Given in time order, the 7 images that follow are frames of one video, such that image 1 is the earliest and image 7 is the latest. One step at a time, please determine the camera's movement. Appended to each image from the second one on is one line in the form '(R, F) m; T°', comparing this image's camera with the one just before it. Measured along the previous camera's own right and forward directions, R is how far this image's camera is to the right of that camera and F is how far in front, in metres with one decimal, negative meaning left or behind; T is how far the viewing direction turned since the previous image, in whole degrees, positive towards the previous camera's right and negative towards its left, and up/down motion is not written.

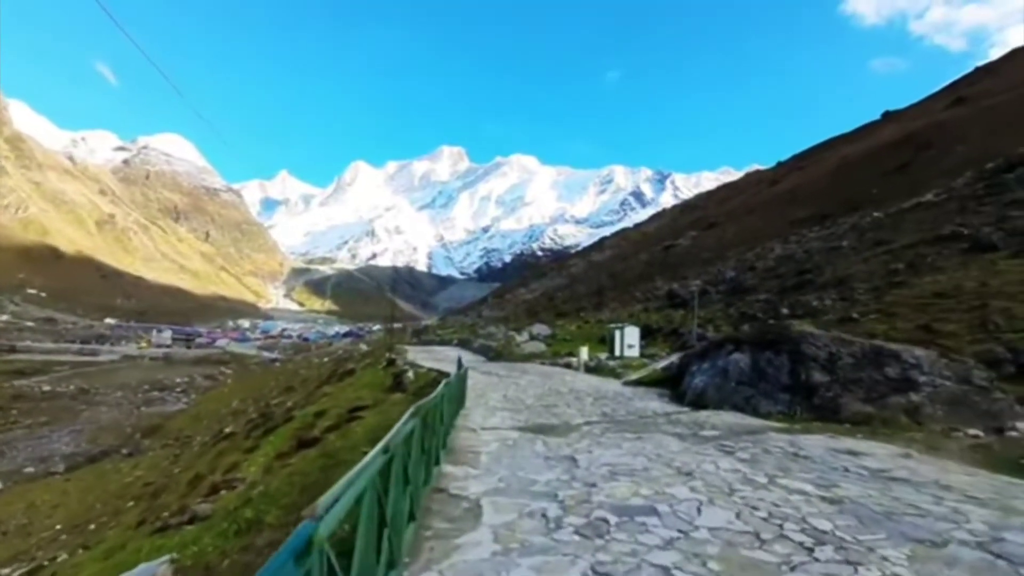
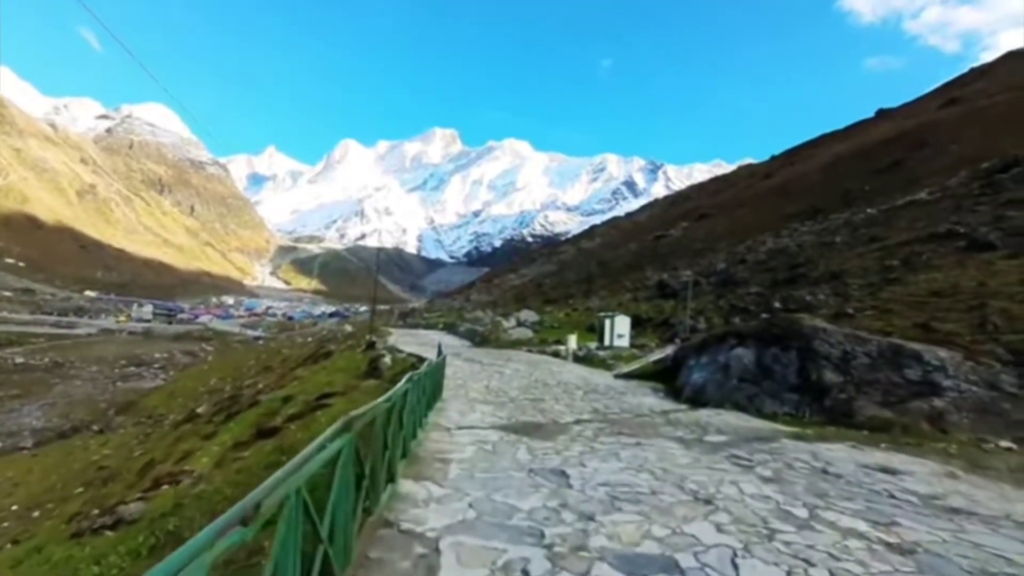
(+0.1, +1.4) m; +1°
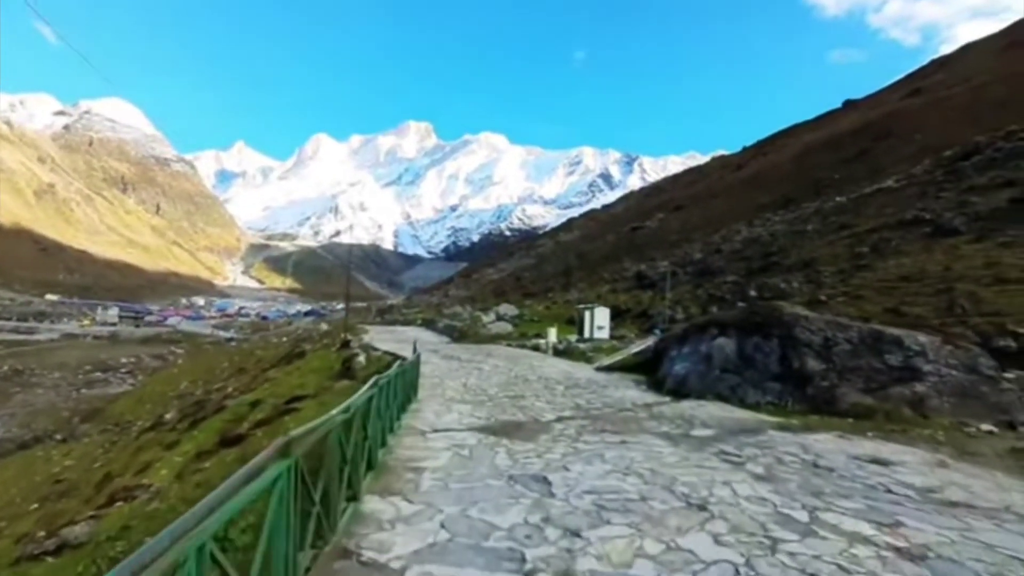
(+0.1, +0.5) m; +3°
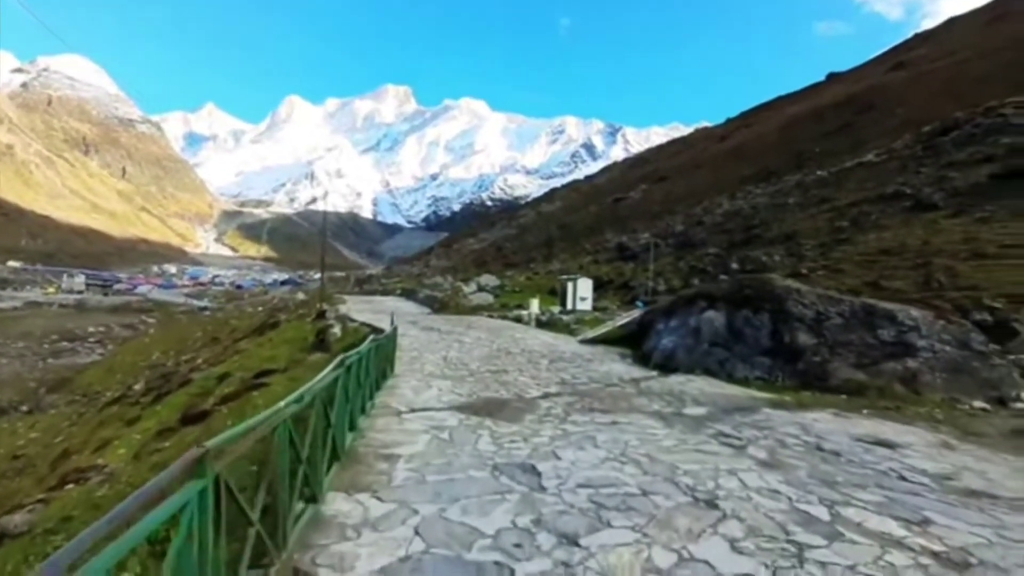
(-0.1, +0.7) m; +2°
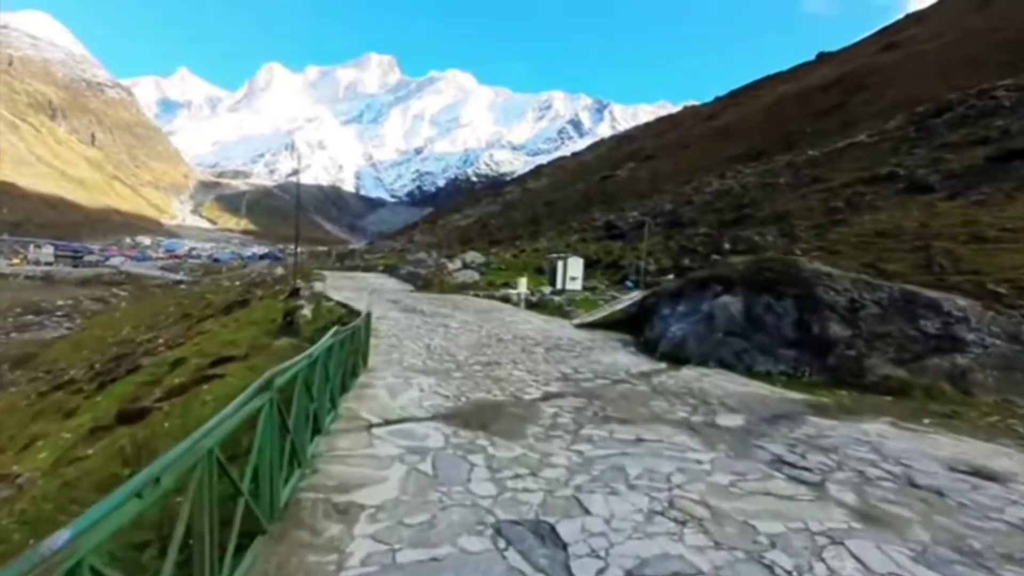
(-0.2, +1.6) m; +2°
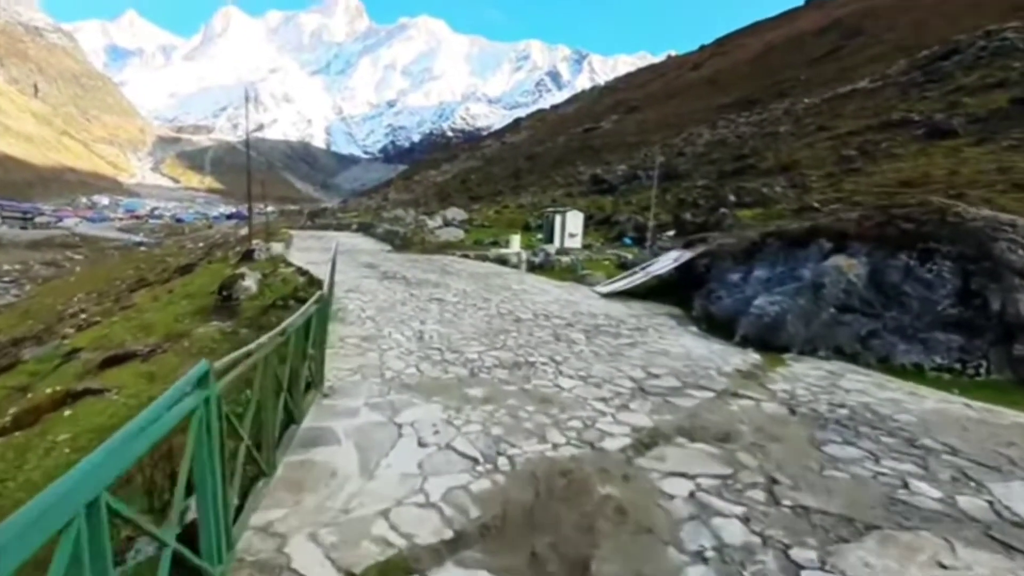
(-0.8, +3.6) m; +2°
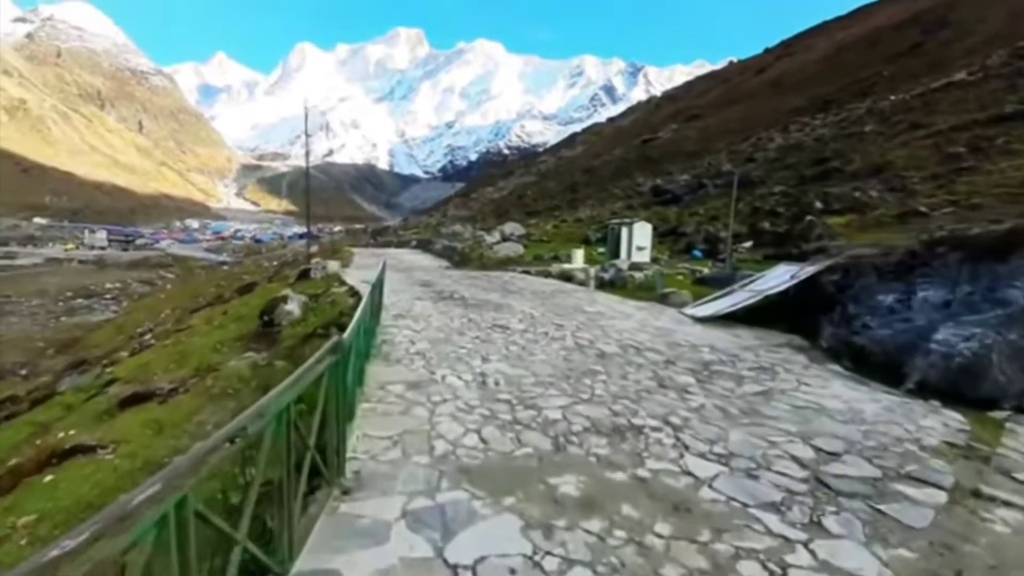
(-0.4, +1.8) m; -7°
